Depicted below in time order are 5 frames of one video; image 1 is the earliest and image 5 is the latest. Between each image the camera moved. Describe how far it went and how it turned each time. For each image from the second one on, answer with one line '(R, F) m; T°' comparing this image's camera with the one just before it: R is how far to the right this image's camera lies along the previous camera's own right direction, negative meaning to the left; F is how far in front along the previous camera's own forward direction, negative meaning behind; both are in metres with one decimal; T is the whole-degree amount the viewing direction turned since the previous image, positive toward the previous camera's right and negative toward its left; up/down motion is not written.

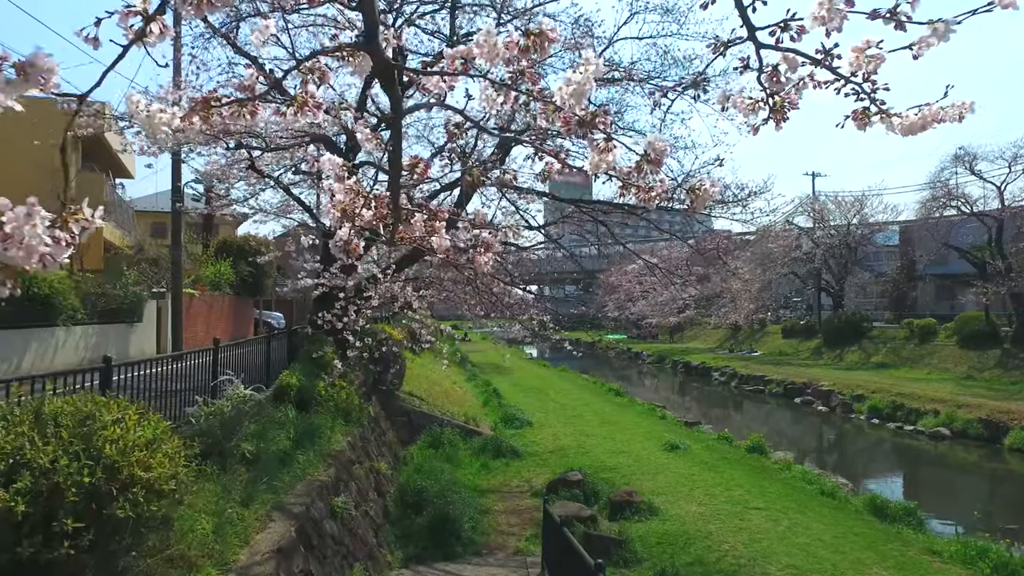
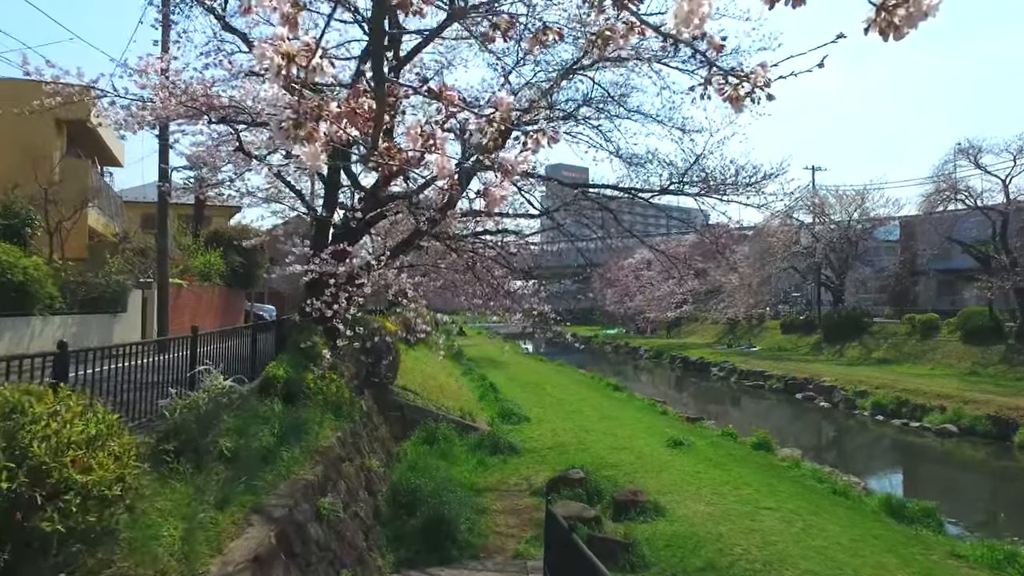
(0.0, +0.5) m; 0°
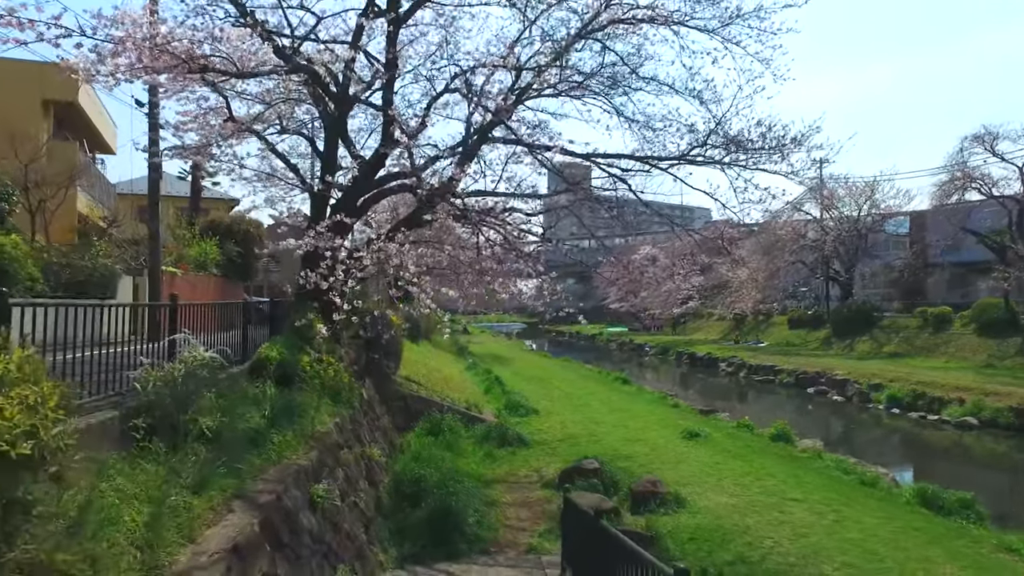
(-0.1, +0.6) m; 0°
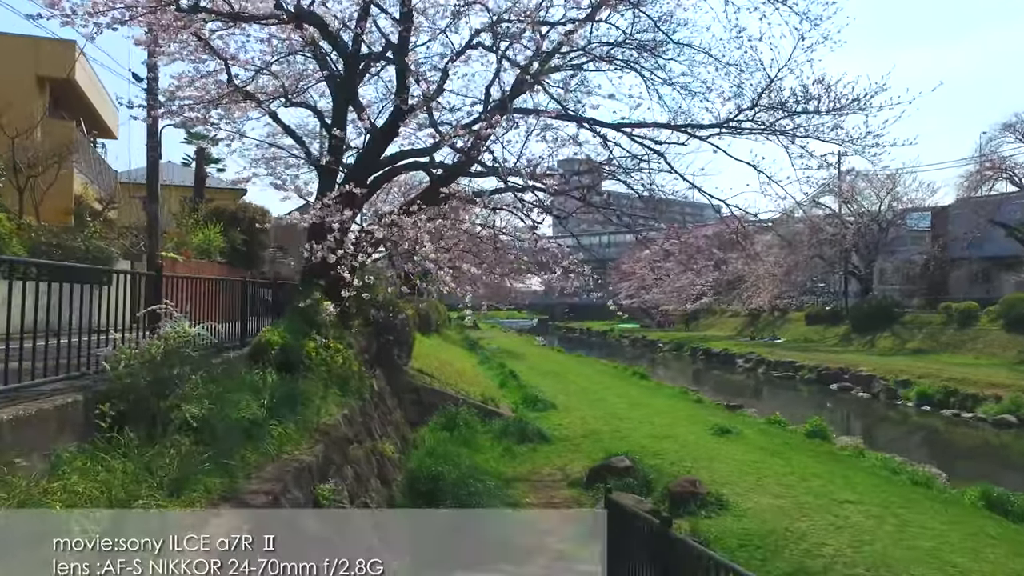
(-0.2, +0.8) m; -1°
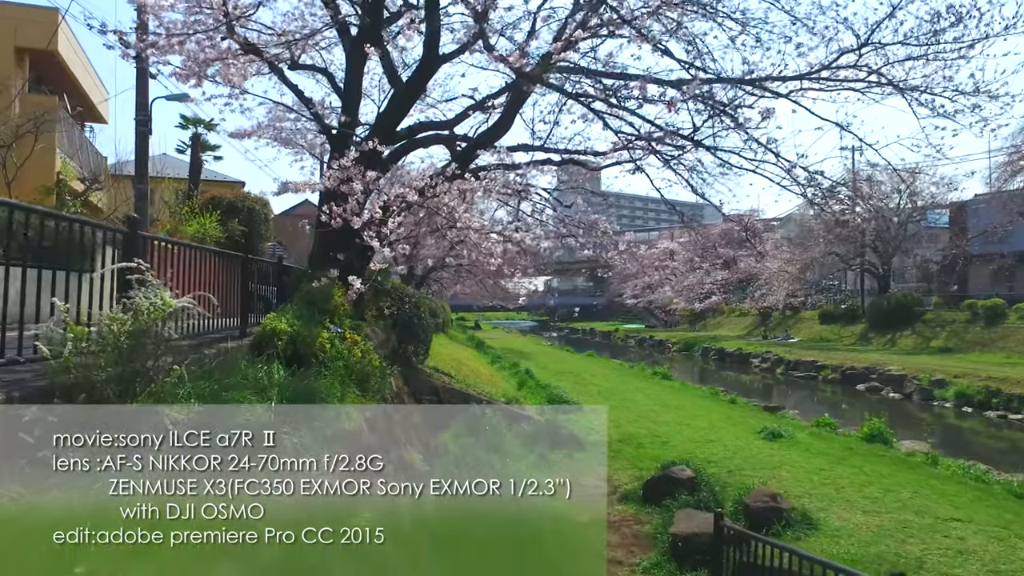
(-0.4, +1.2) m; 0°
